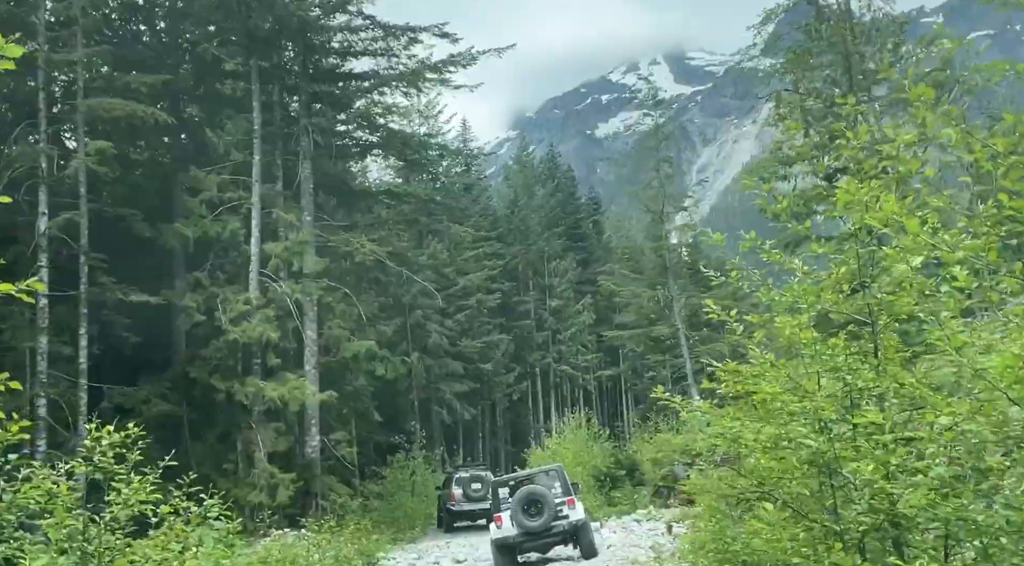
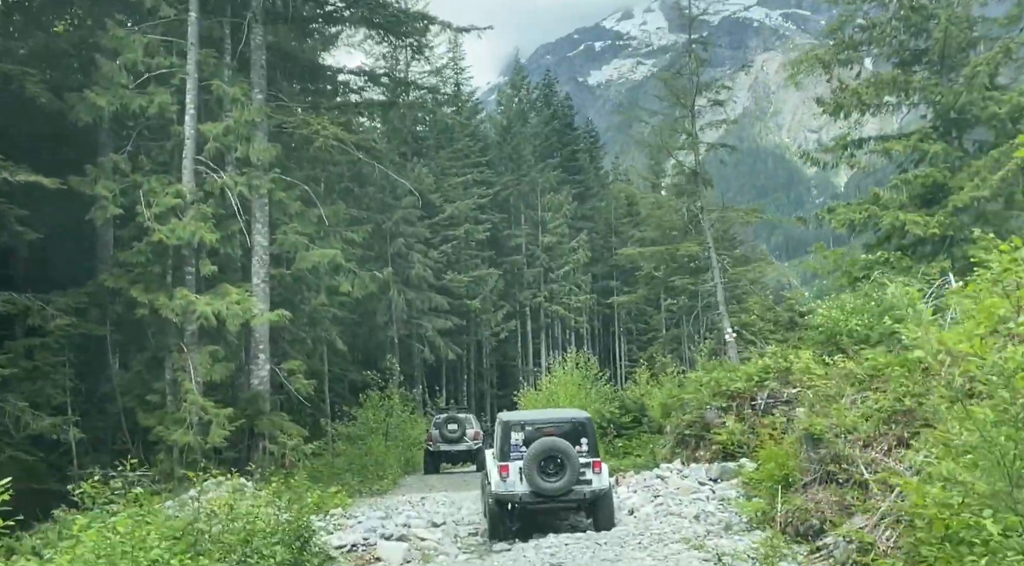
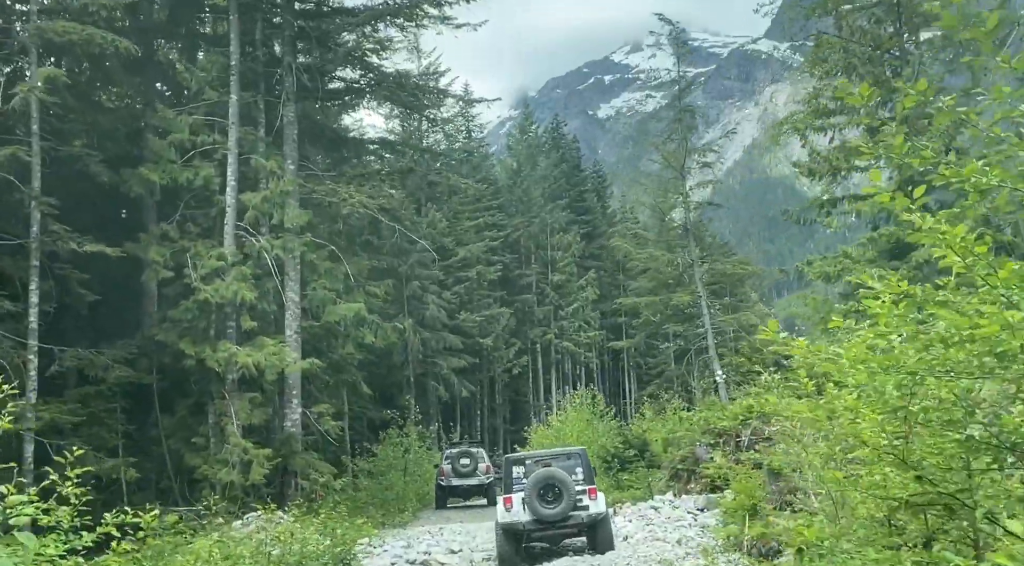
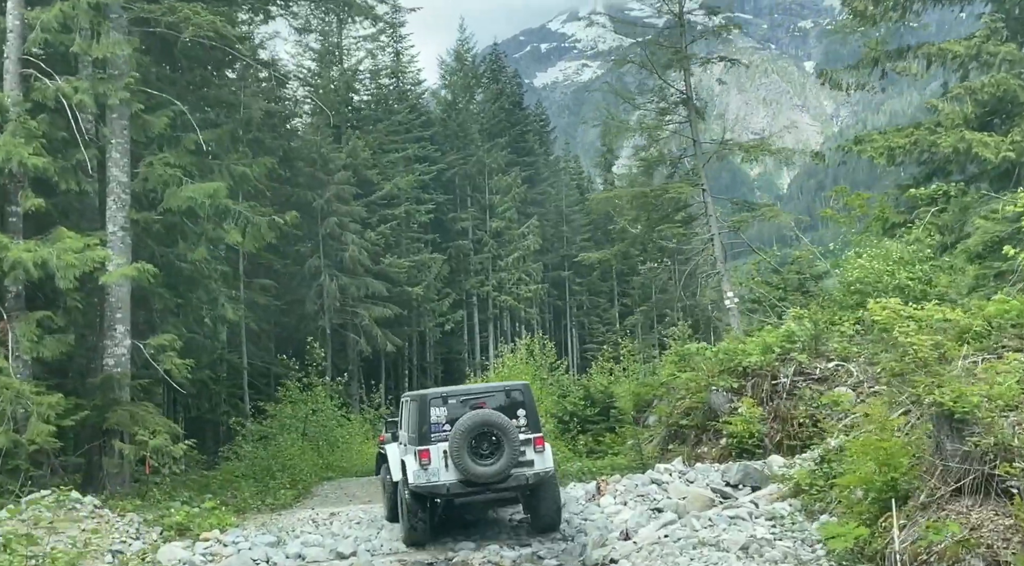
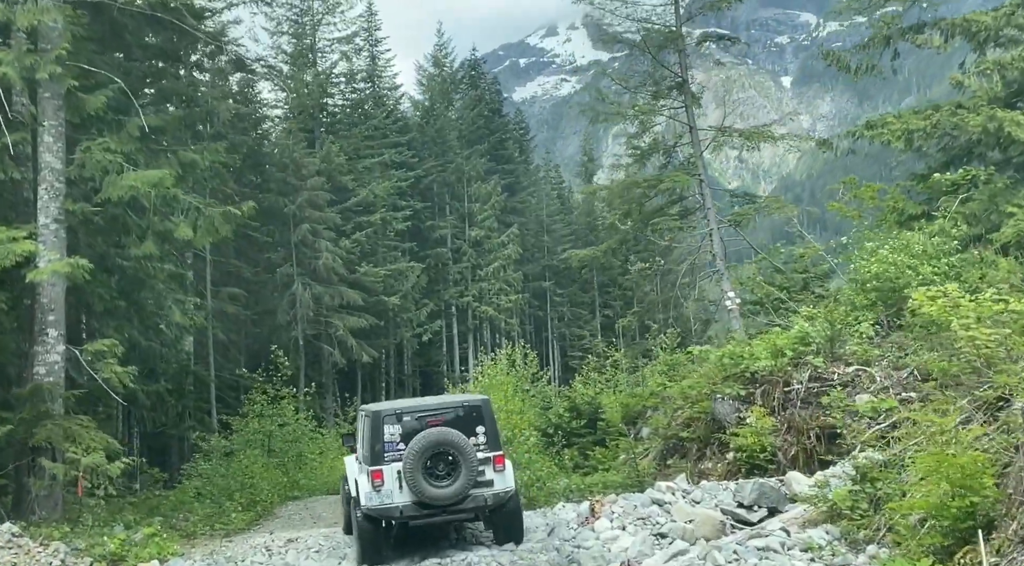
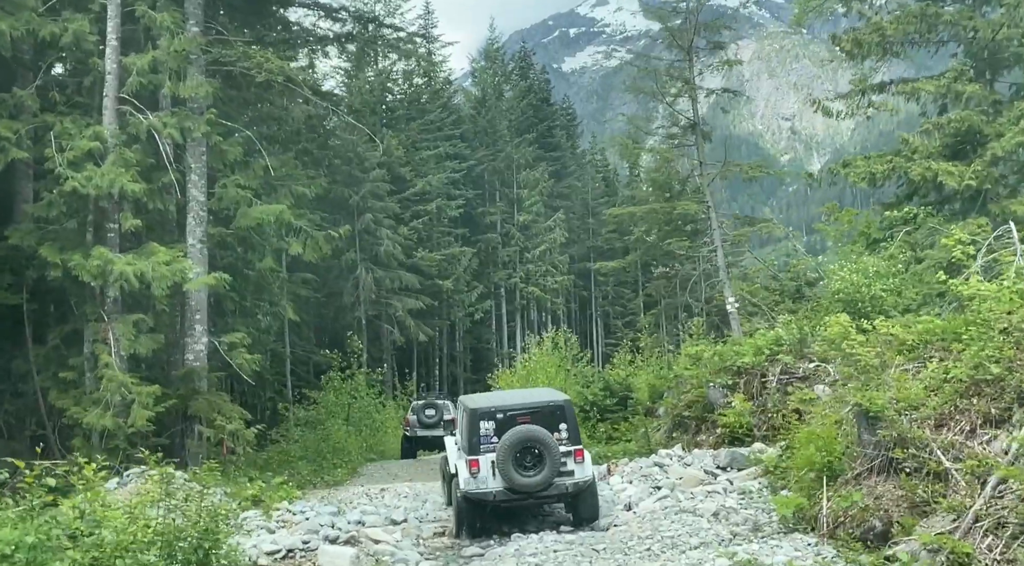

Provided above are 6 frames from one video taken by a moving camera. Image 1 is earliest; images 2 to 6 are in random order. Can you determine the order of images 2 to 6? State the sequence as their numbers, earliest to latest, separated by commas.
3, 2, 6, 4, 5
